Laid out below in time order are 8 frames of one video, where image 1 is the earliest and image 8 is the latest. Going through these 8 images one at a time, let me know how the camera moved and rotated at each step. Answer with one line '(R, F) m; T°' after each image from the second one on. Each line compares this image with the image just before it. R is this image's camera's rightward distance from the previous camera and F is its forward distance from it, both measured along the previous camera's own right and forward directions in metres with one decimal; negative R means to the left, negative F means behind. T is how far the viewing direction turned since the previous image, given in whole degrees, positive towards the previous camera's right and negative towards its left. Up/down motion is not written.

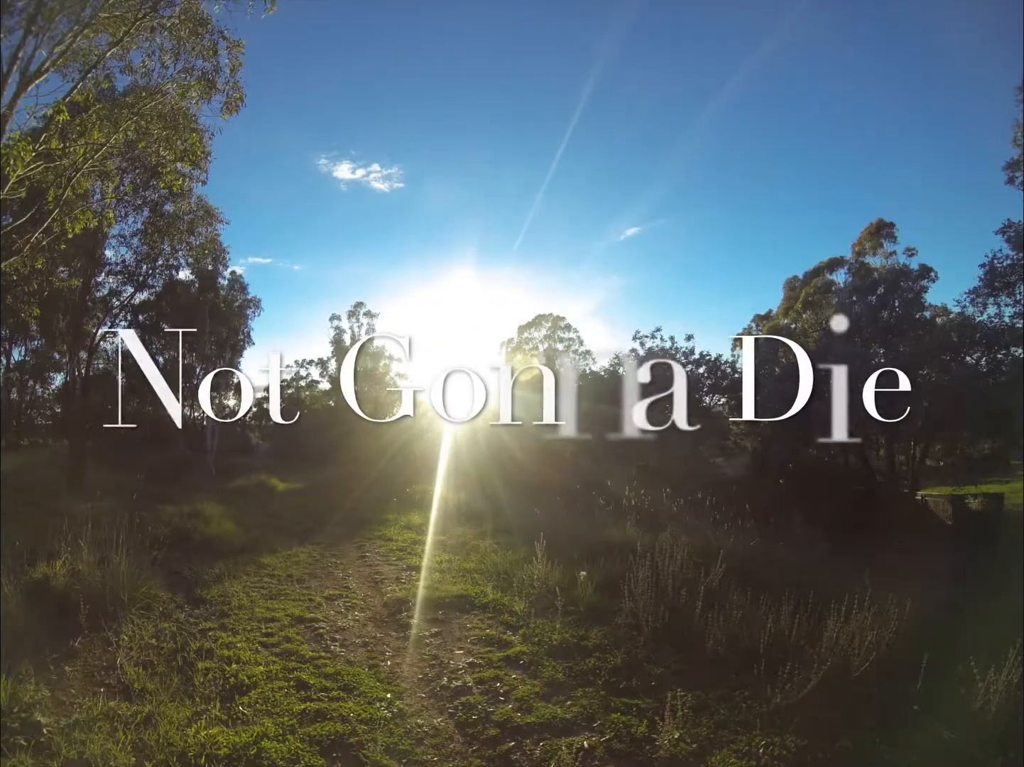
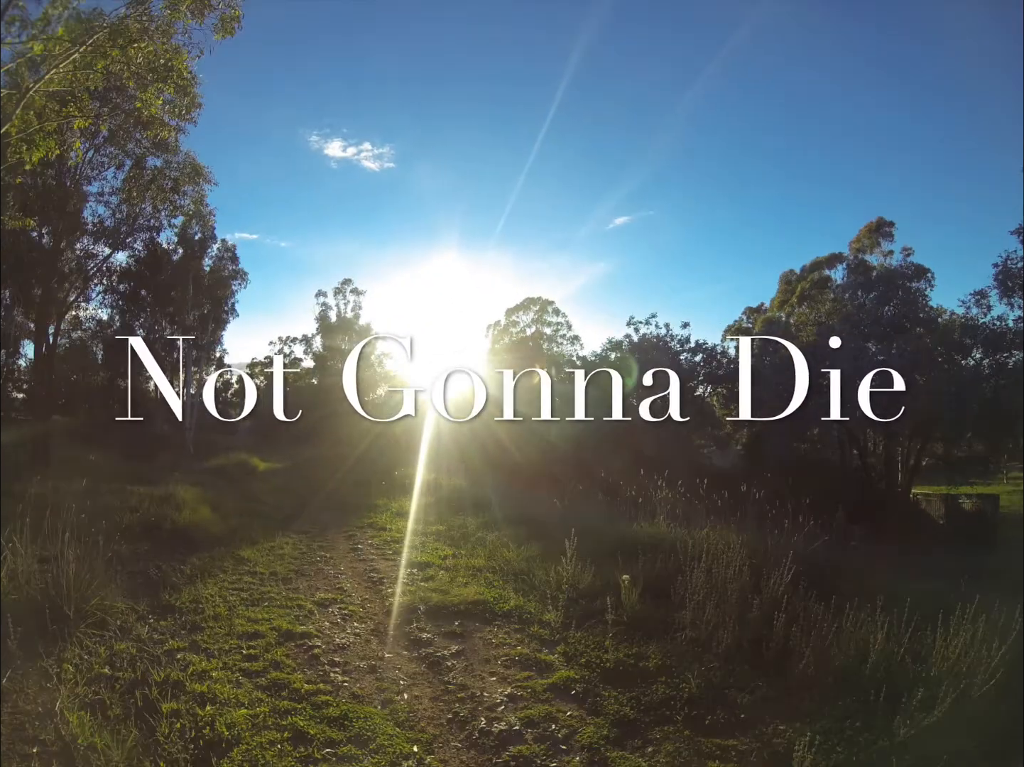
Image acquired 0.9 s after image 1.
(-0.4, +1.0) m; +2°
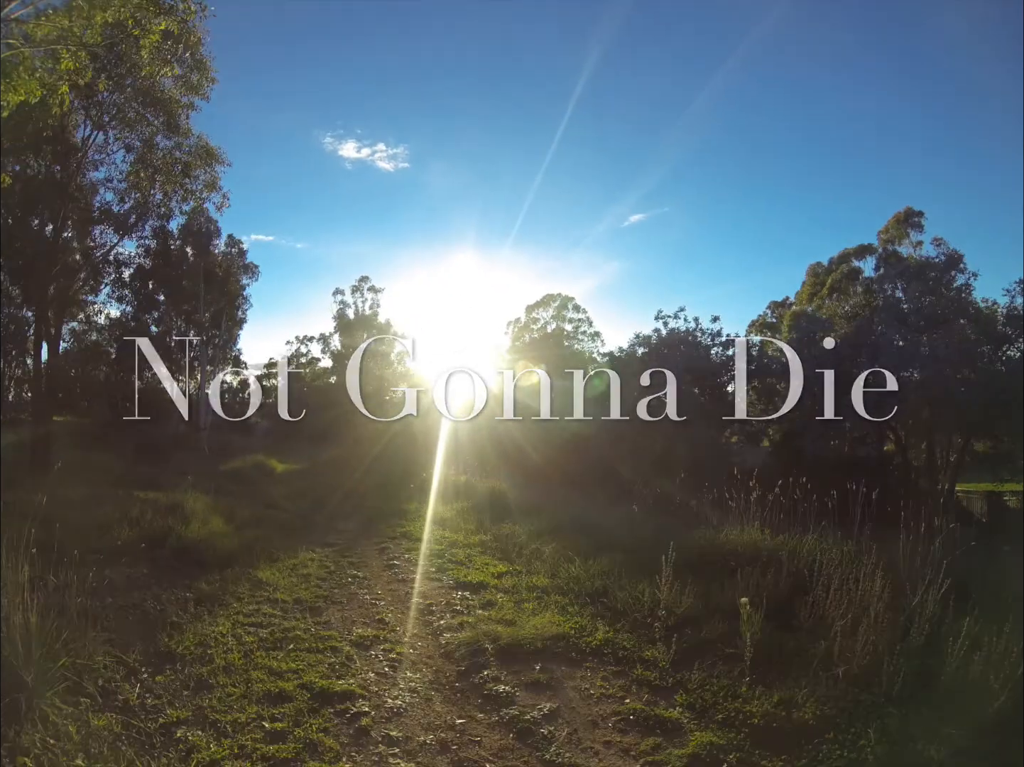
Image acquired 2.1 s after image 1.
(-0.5, +1.1) m; -1°
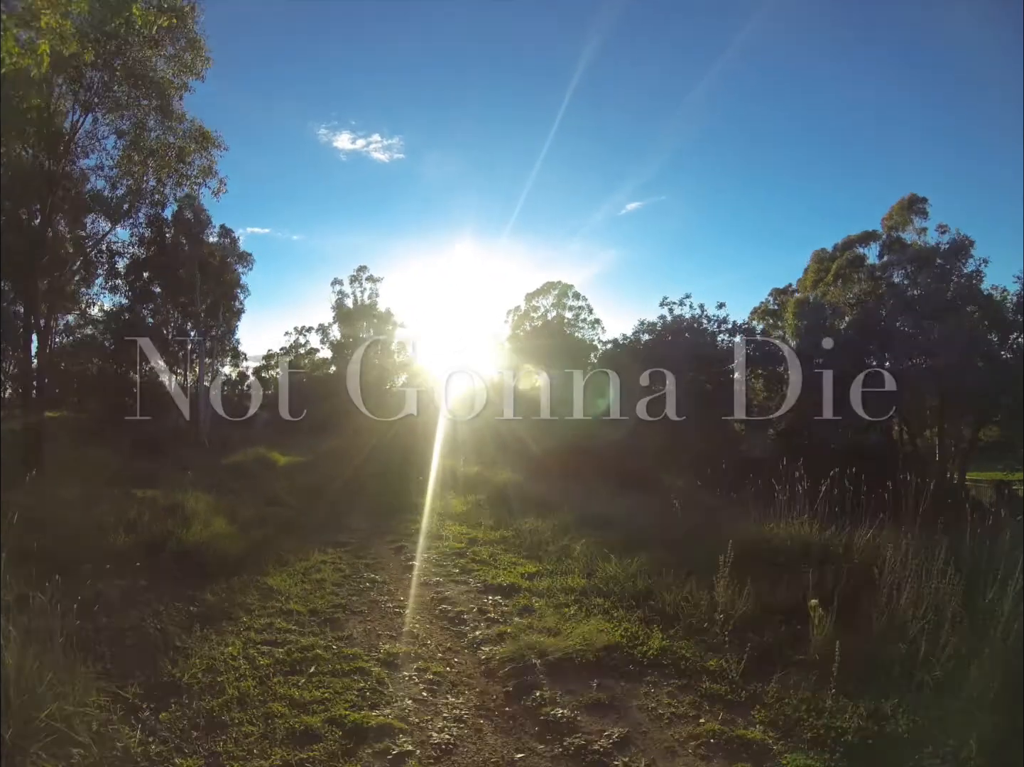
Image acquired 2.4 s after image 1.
(-0.3, +0.5) m; 0°
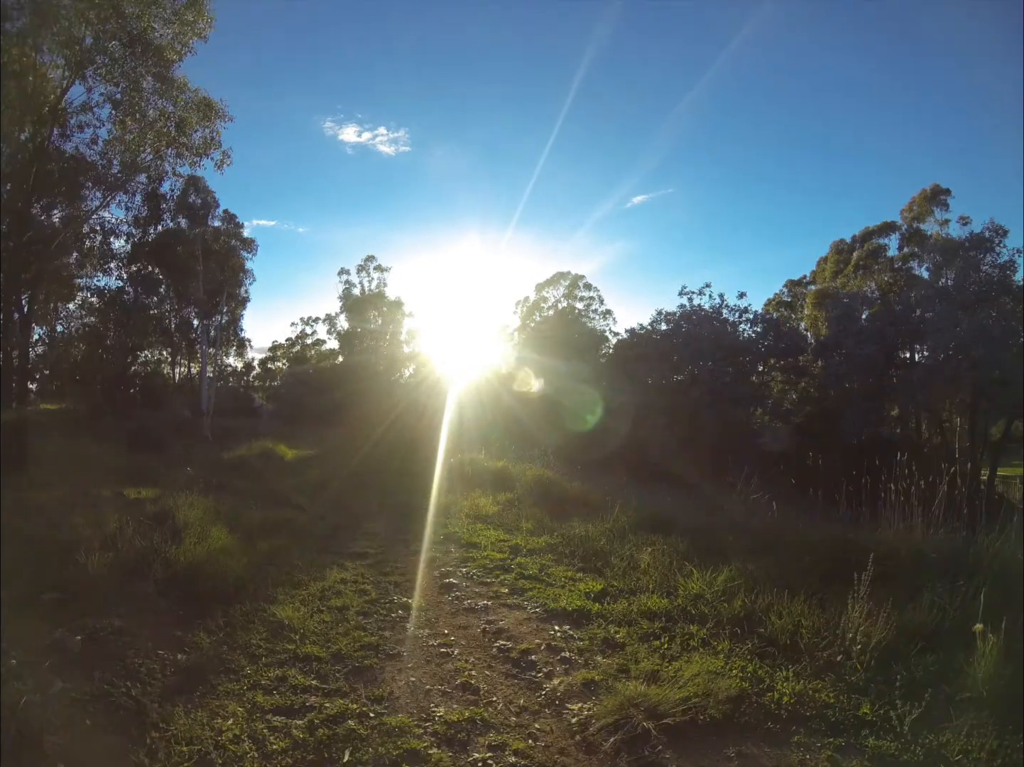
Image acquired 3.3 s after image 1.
(-0.4, +1.1) m; 0°
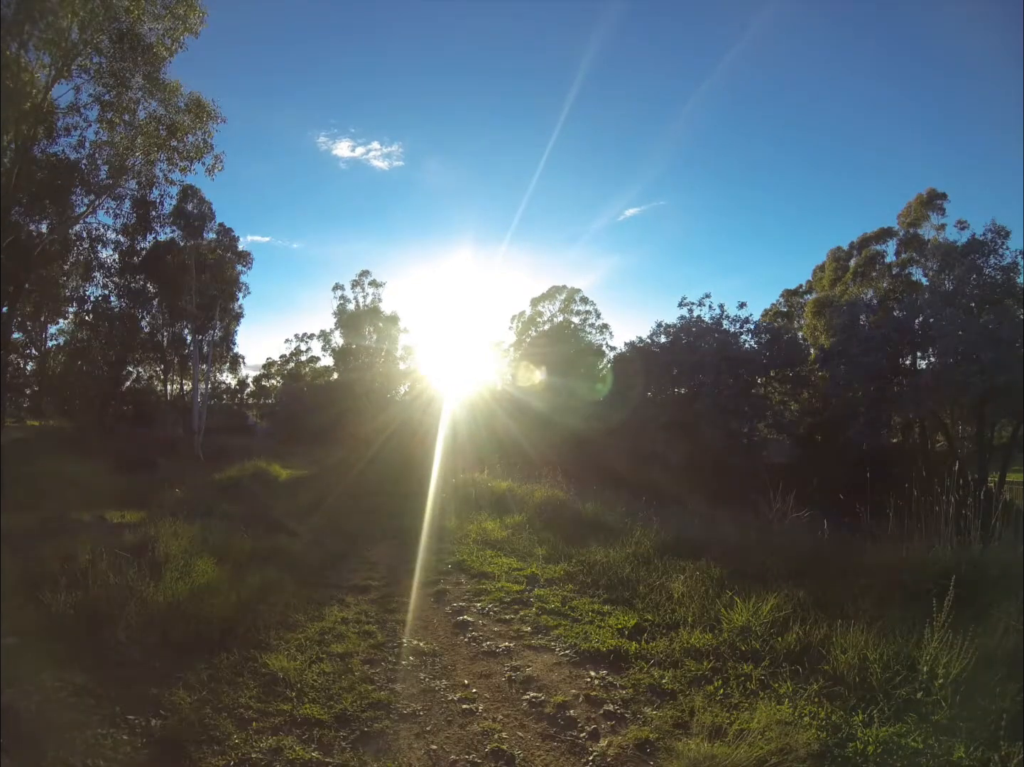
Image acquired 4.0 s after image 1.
(-0.2, +0.5) m; 0°
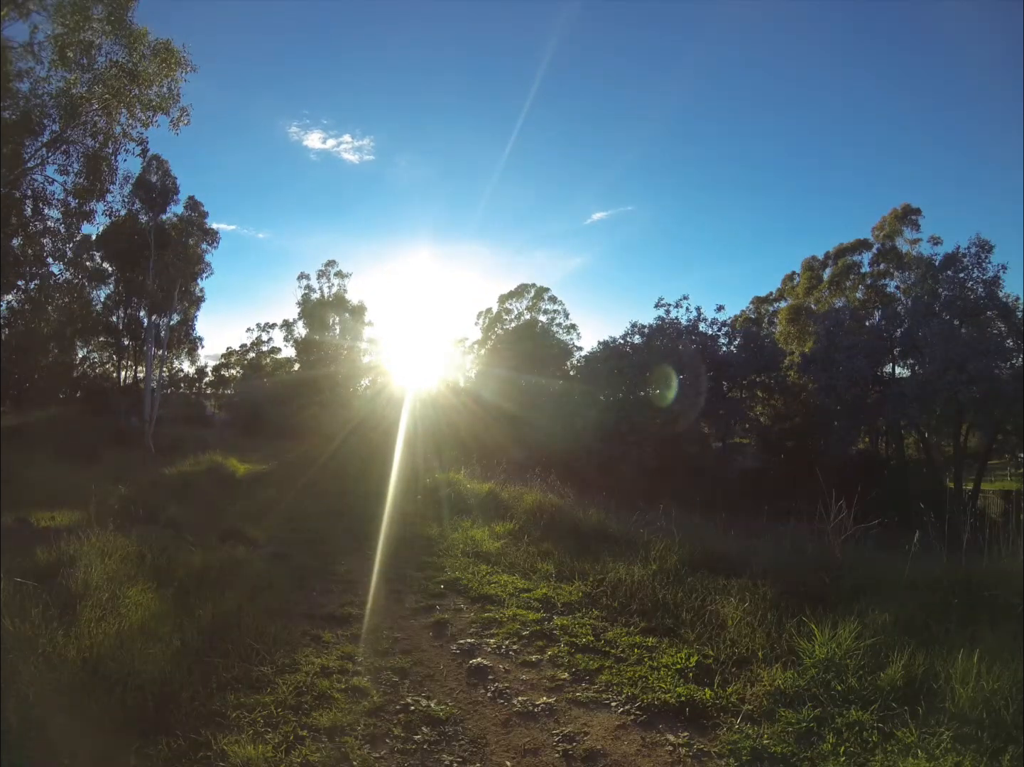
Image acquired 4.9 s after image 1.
(-0.4, +1.0) m; +3°
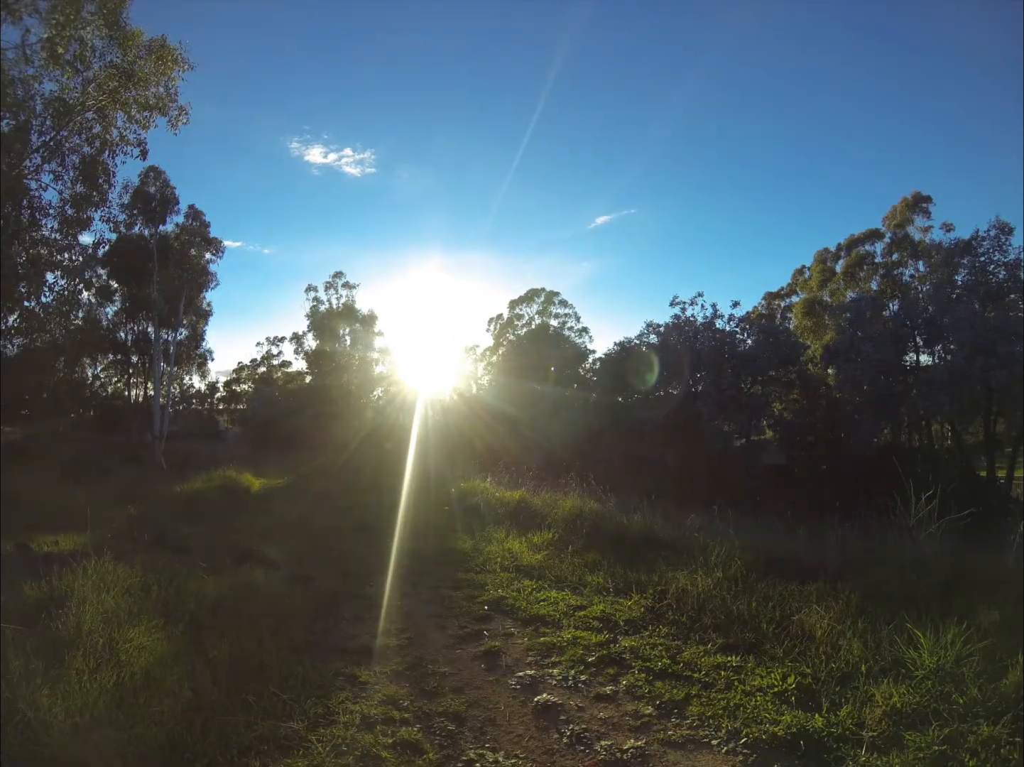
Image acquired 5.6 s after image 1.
(-0.3, +0.6) m; -1°
